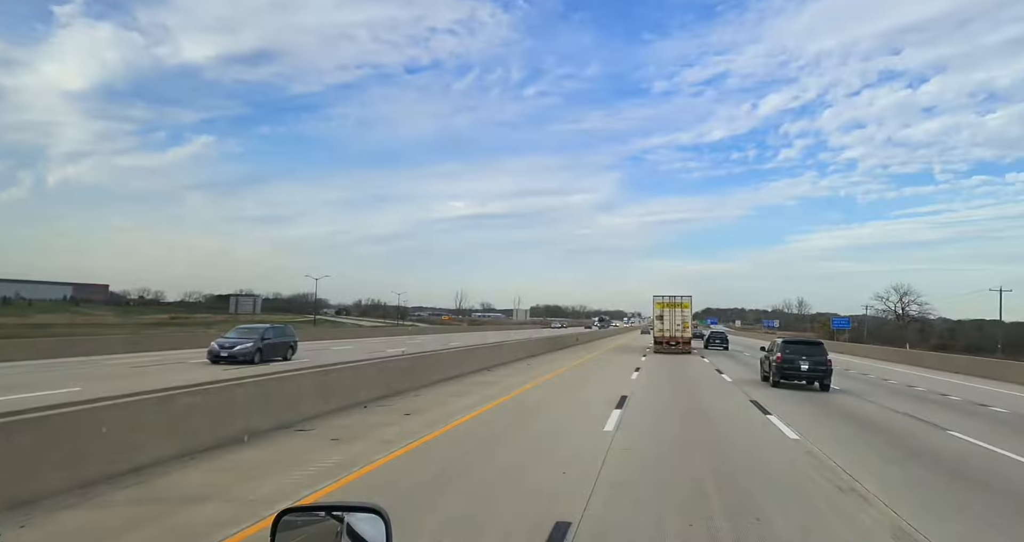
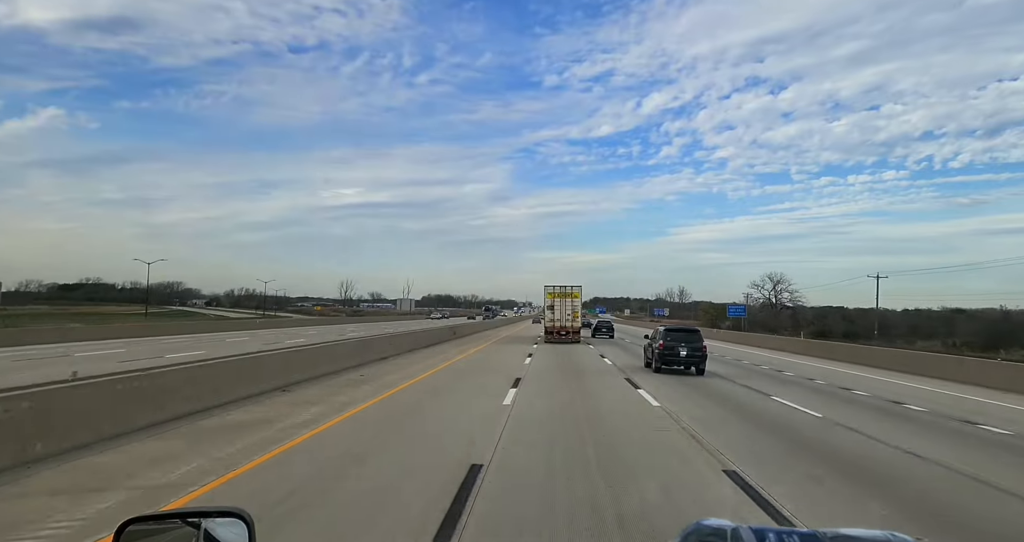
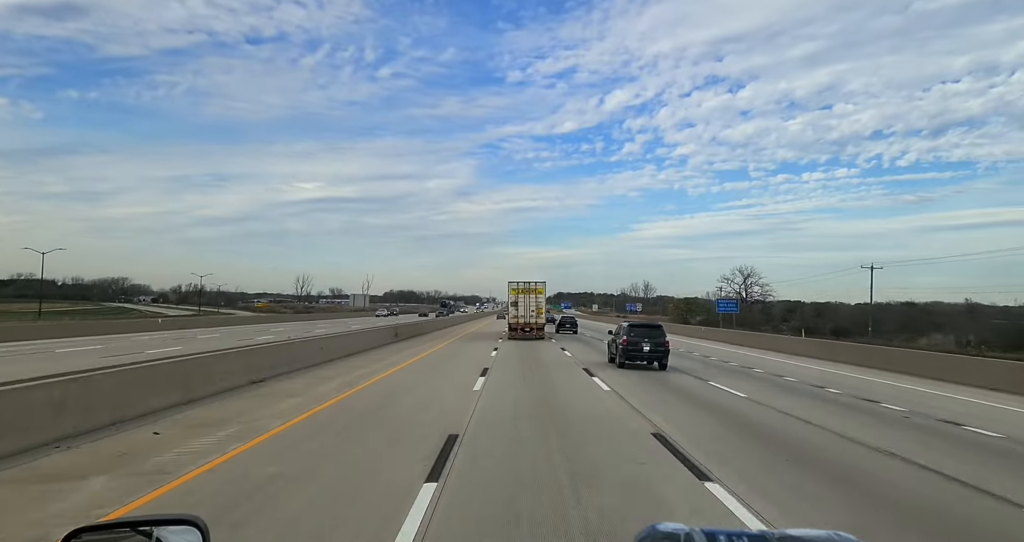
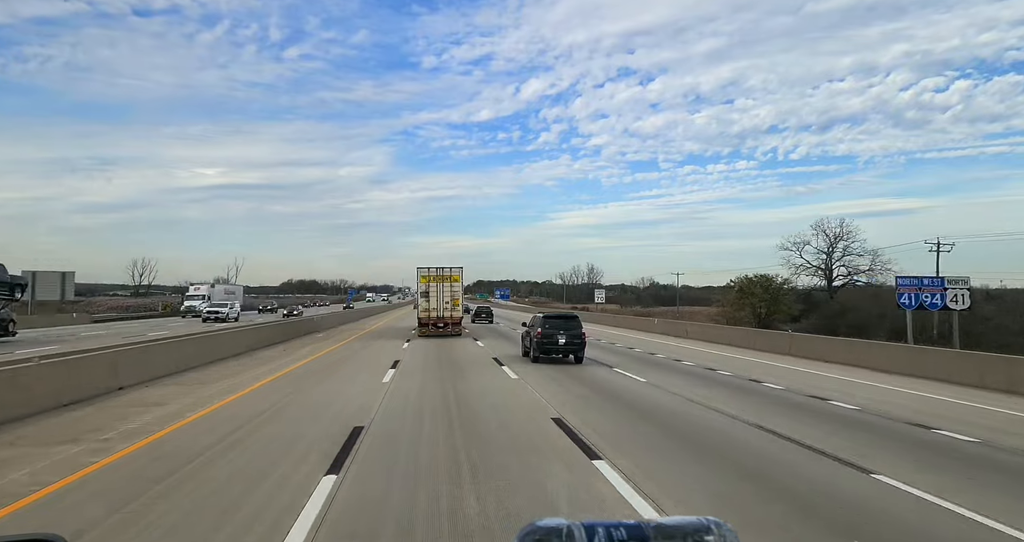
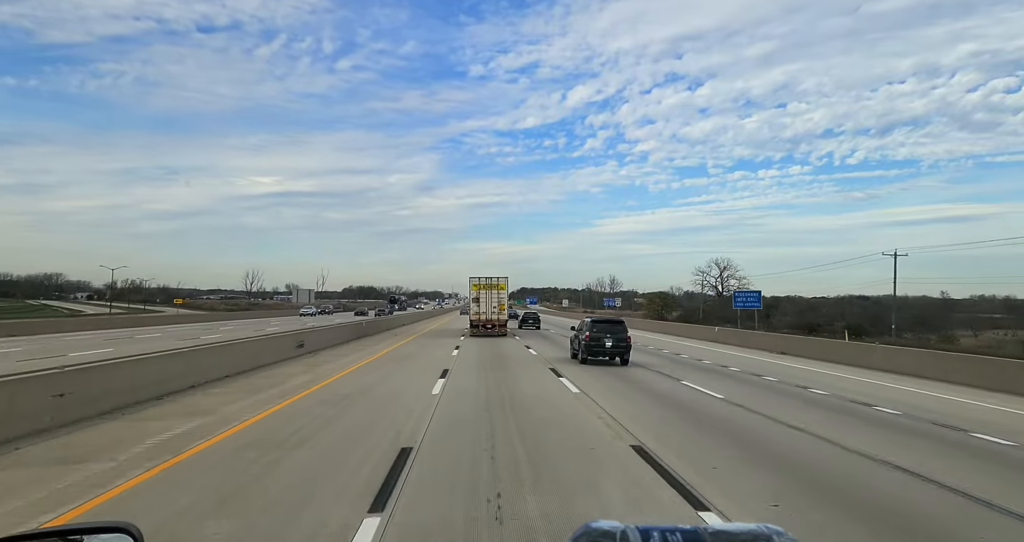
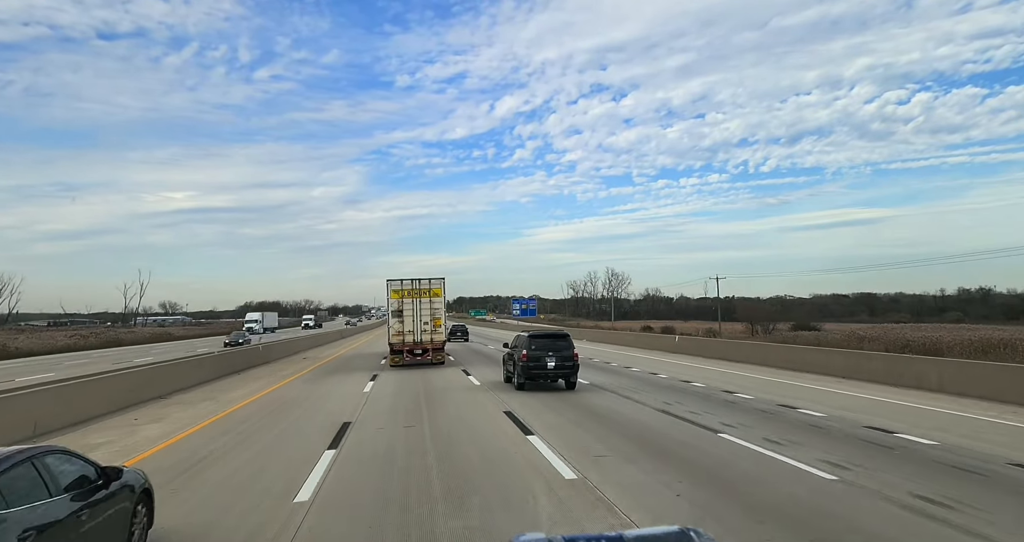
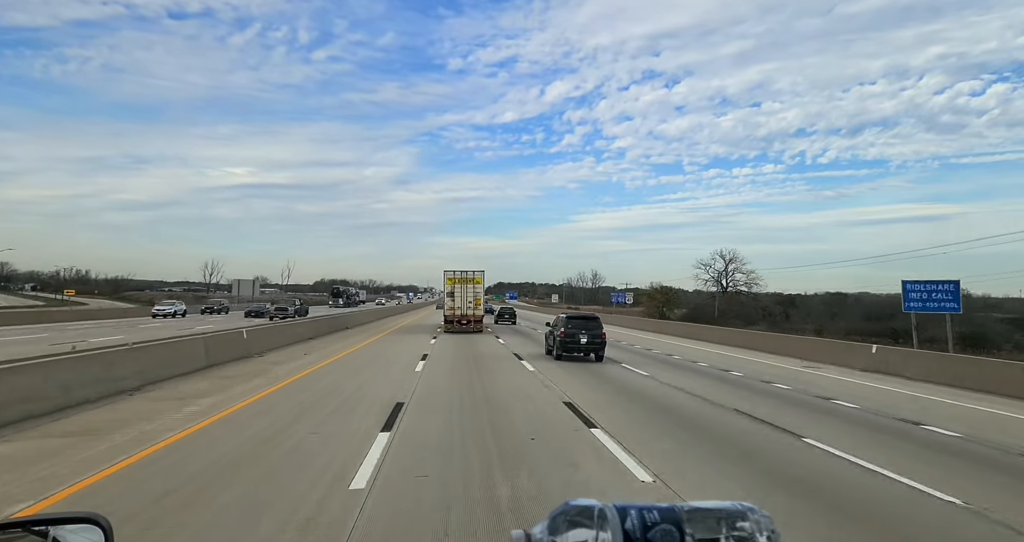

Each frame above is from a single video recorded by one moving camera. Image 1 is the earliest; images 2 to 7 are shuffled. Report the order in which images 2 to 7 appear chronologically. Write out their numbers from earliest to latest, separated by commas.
2, 3, 5, 7, 4, 6
